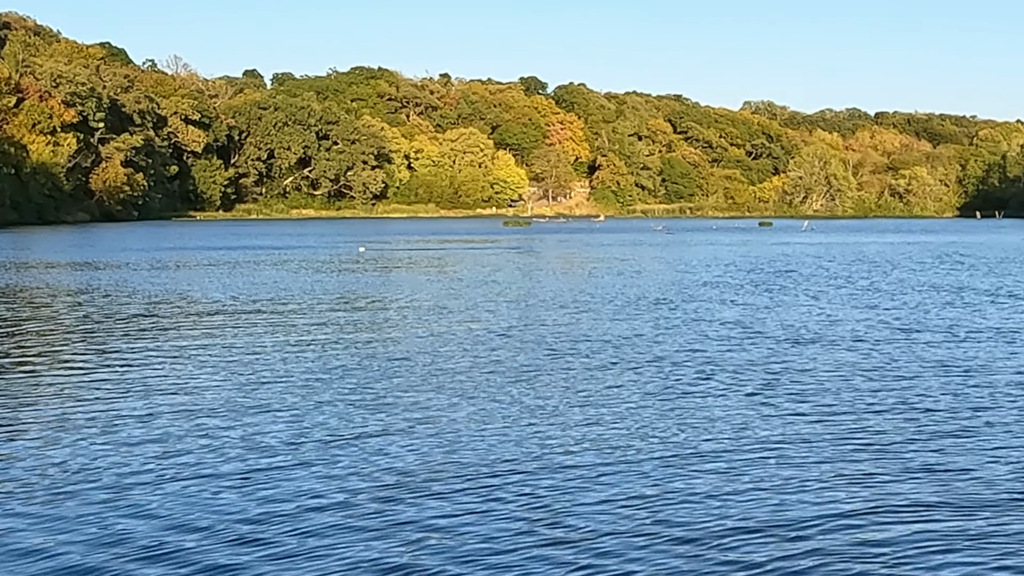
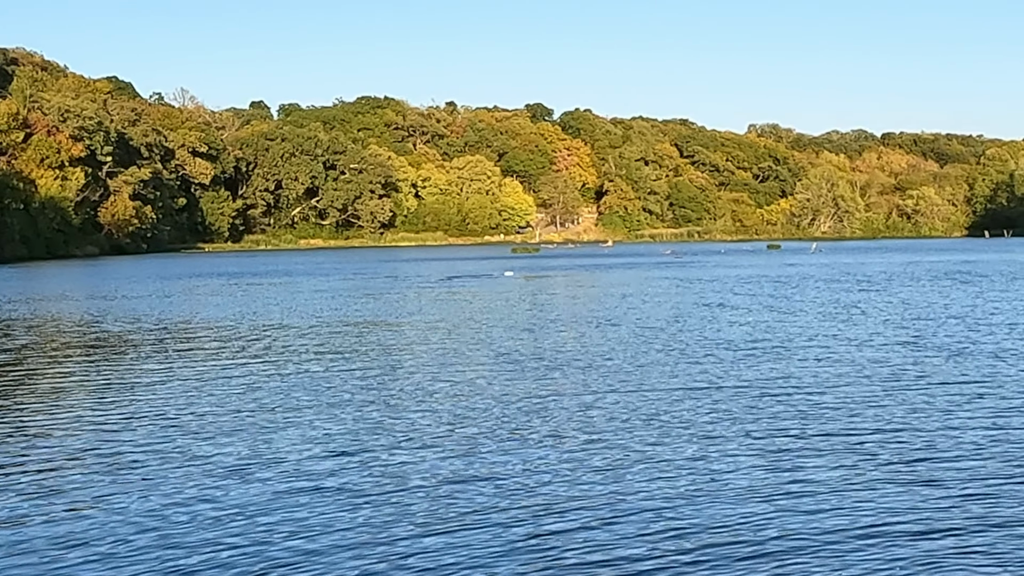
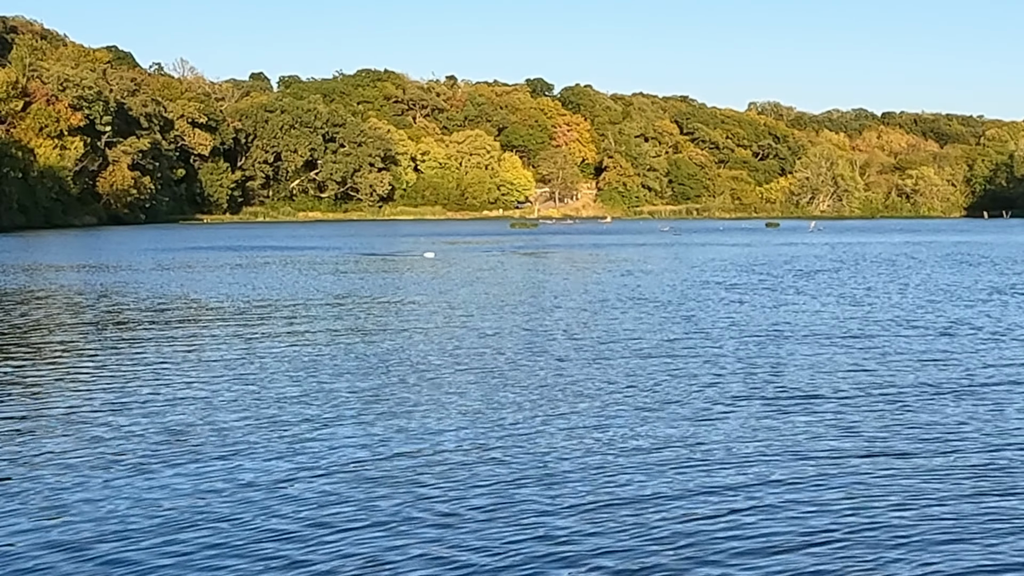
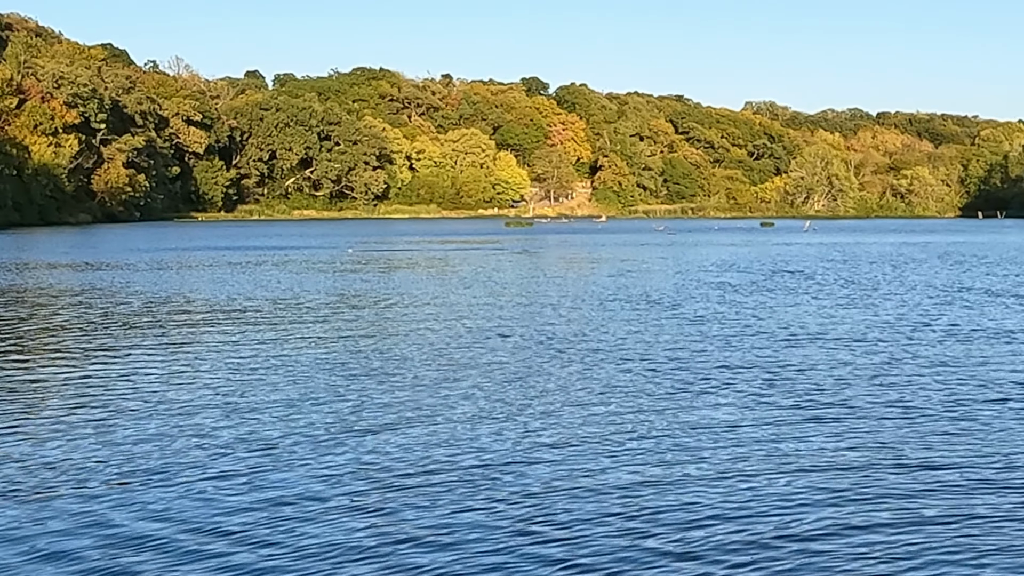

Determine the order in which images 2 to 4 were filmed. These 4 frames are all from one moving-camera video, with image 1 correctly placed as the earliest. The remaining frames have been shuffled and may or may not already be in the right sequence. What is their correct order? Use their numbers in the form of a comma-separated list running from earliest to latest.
4, 3, 2
